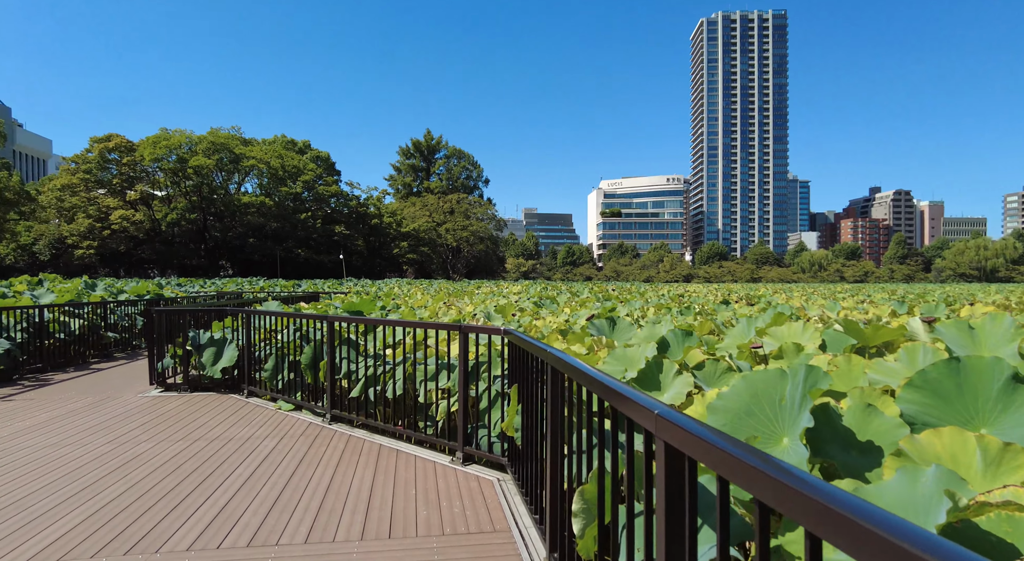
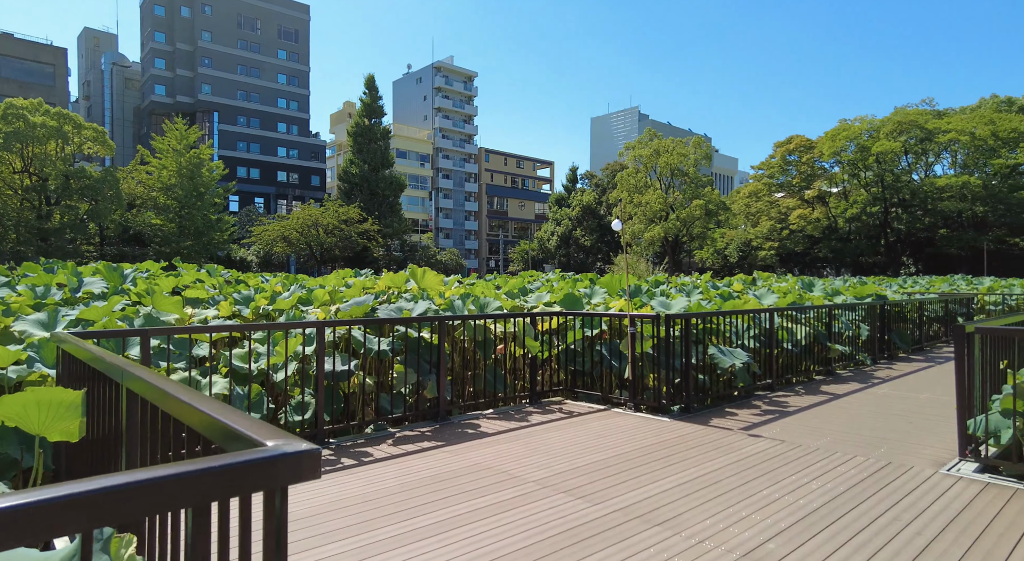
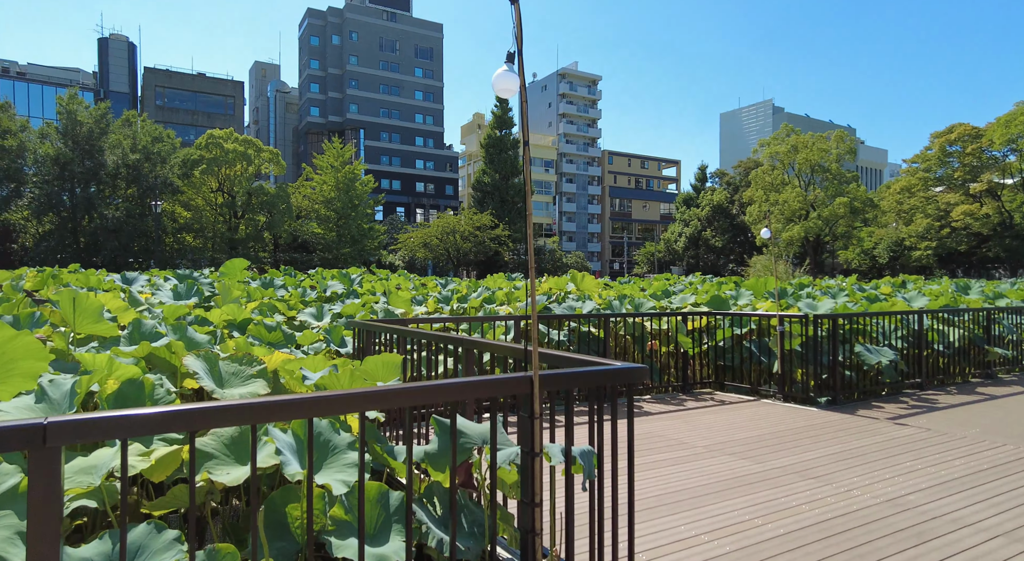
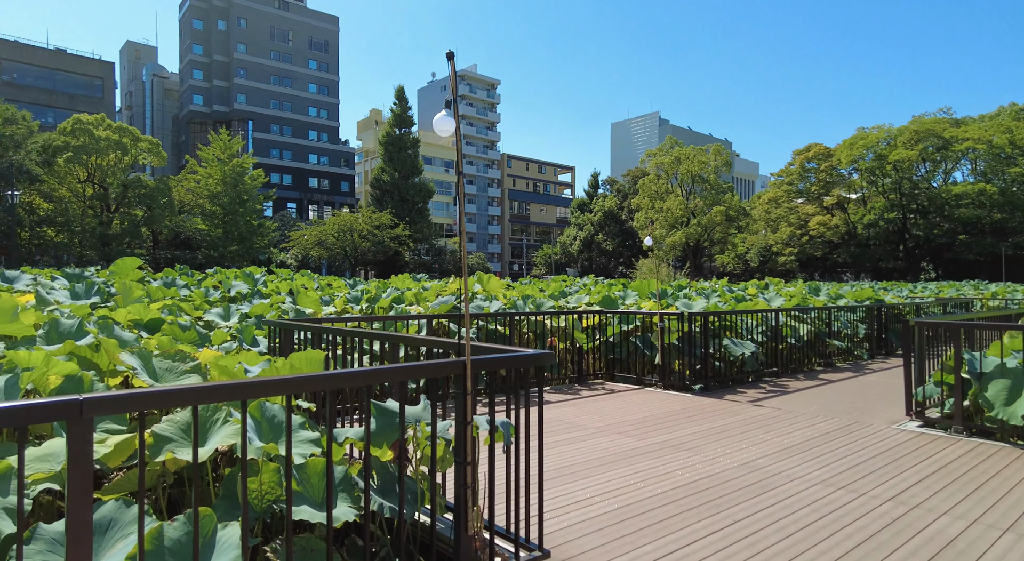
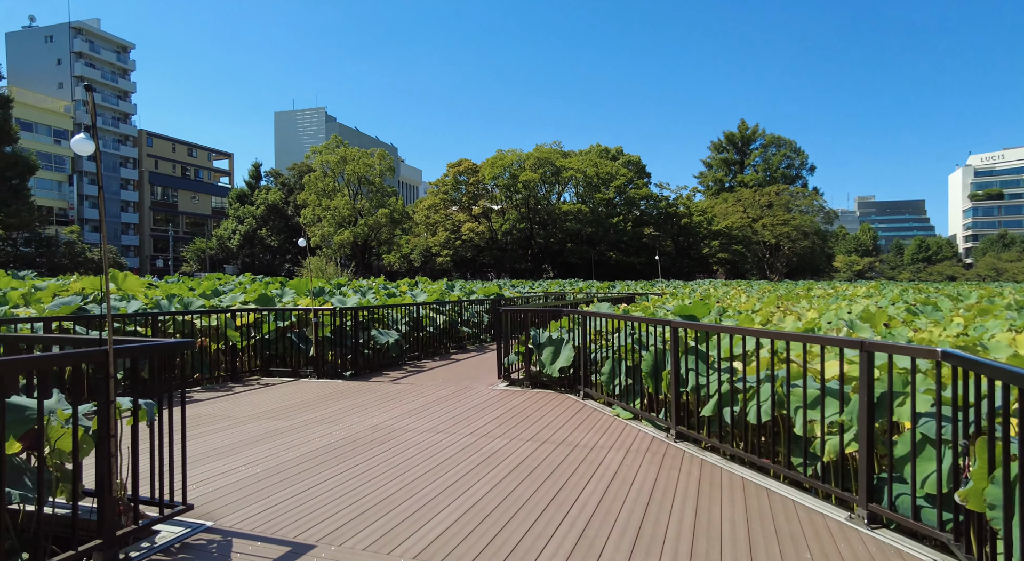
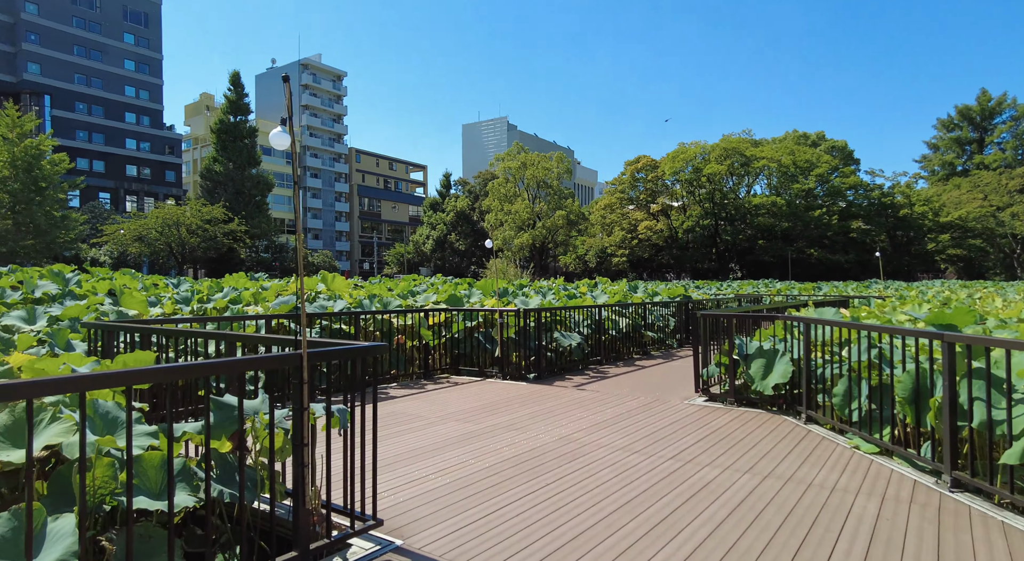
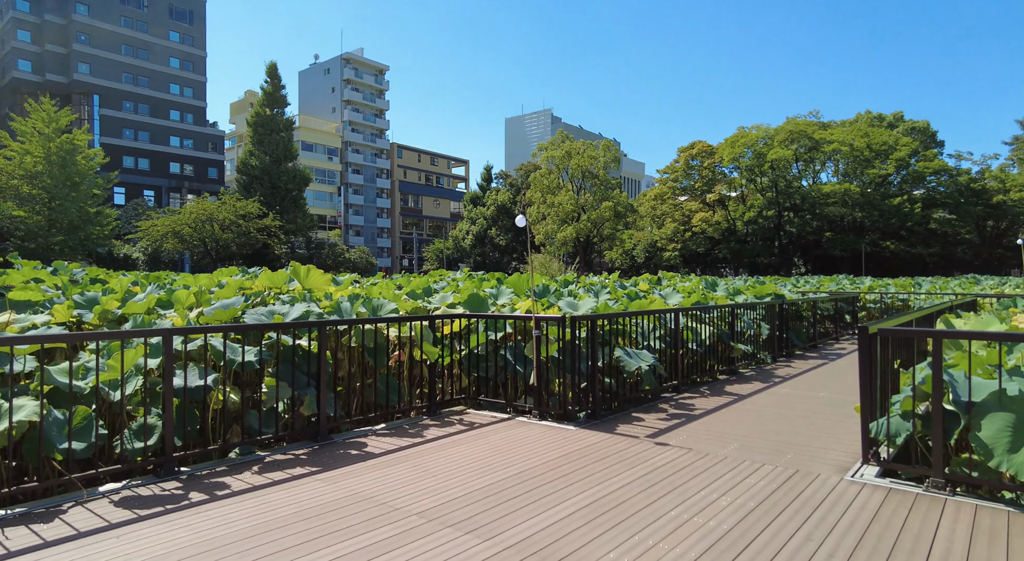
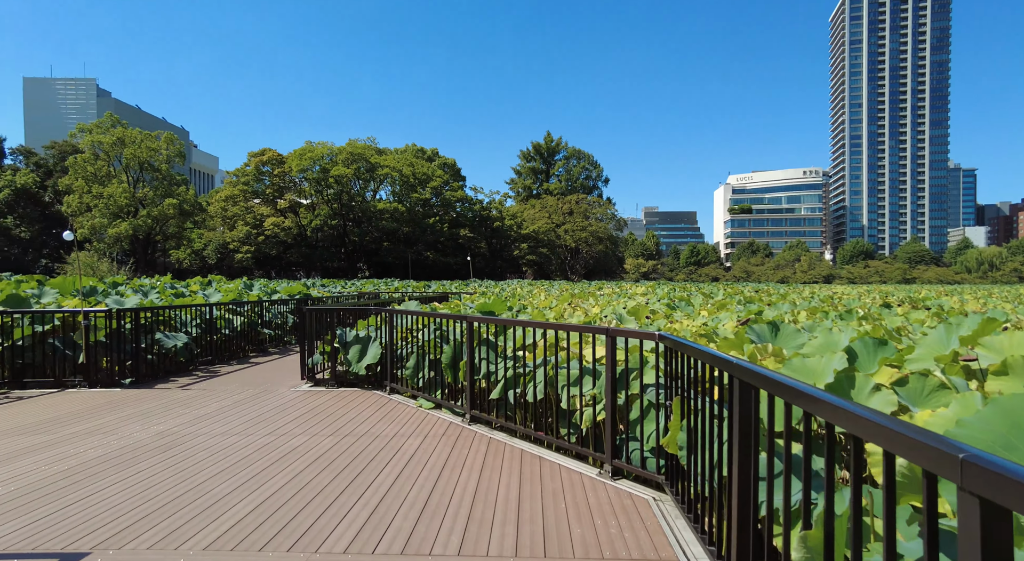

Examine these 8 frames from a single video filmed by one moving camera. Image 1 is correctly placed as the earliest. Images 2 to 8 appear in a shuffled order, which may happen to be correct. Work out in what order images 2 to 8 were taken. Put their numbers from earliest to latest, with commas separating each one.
8, 5, 6, 4, 3, 2, 7
